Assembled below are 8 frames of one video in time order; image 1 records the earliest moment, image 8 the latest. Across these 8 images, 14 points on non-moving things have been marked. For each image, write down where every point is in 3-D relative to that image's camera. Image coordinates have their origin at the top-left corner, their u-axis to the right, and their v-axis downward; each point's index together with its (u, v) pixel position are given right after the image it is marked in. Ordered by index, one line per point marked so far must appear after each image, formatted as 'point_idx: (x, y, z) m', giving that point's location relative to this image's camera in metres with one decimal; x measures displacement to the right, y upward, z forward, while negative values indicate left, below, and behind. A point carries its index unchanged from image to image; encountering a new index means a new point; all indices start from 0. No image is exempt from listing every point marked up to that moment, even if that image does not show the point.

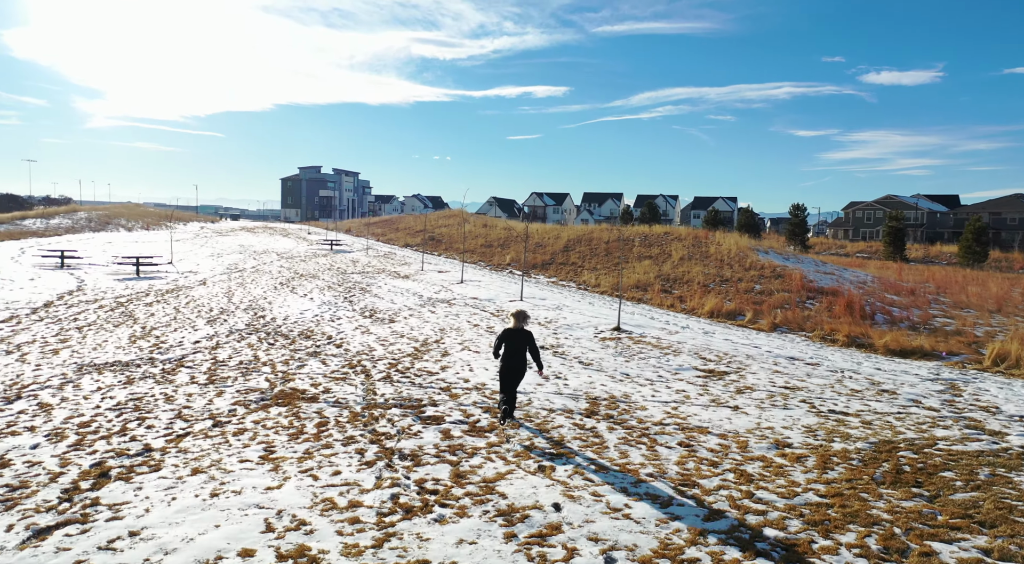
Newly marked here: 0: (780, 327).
0: (+7.4, -1.2, +17.5) m
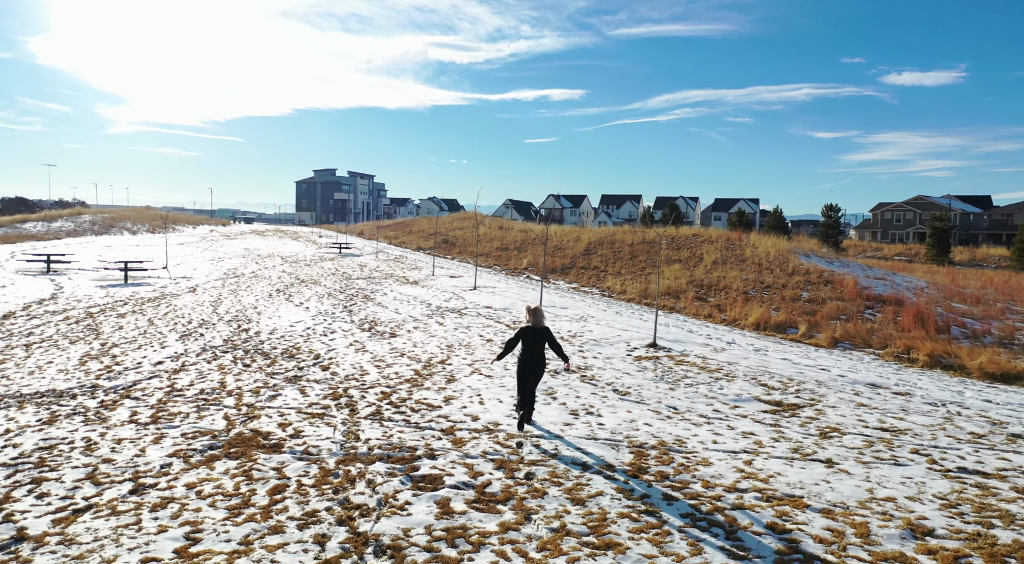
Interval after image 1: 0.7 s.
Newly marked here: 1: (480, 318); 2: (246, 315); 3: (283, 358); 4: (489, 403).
0: (+7.8, -1.4, +15.0) m
1: (-1.0, -1.1, +19.1) m
2: (-8.0, -1.0, +18.9) m
3: (-4.8, -1.6, +13.2) m
4: (-0.3, -1.9, +10.0) m
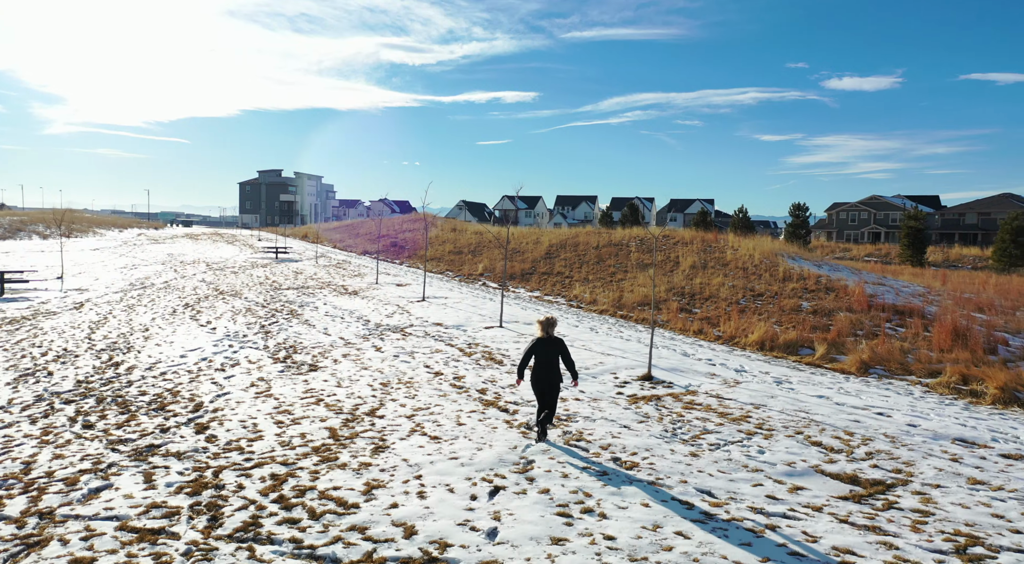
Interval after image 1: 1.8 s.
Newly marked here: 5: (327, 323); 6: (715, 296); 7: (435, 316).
0: (+7.0, -1.7, +12.2) m
1: (-2.1, -1.4, +15.6) m
2: (-9.1, -1.4, +15.0) m
3: (-5.5, -2.0, +9.5) m
4: (-0.8, -2.2, +6.6) m
5: (-5.4, -1.2, +18.3) m
6: (+6.4, -0.4, +19.8) m
7: (-2.3, -1.0, +19.0) m
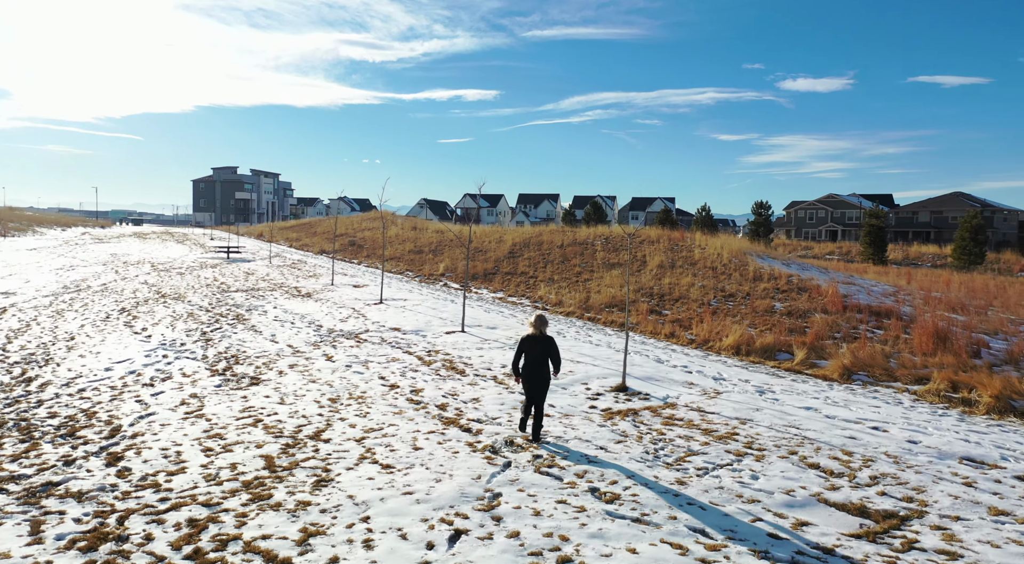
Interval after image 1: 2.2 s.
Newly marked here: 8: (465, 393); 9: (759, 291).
0: (+6.3, -1.7, +11.6) m
1: (-2.9, -1.5, +14.5) m
2: (-9.9, -1.5, +13.4) m
3: (-6.0, -2.1, +8.2) m
4: (-1.1, -2.3, +5.5) m
5: (-6.4, -1.2, +16.9) m
6: (+5.2, -0.4, +19.1) m
7: (-3.3, -1.1, +17.8) m
8: (-0.8, -1.8, +10.4) m
9: (+7.2, -0.3, +18.4) m
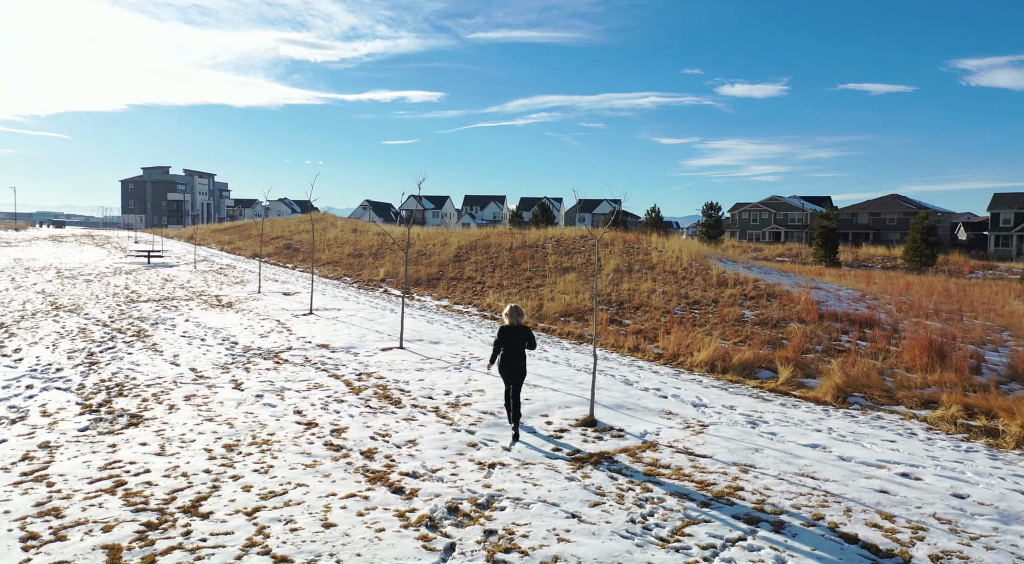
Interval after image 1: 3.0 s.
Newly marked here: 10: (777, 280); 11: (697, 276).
0: (+5.5, -1.8, +10.2) m
1: (-4.0, -1.7, +12.3) m
2: (-10.8, -1.8, +10.7) m
3: (-6.5, -2.3, +5.8) m
4: (-1.4, -2.5, +3.5) m
5: (-7.6, -1.5, +14.5) m
6: (+3.8, -0.6, +17.6) m
7: (-4.7, -1.3, +15.6) m
8: (-1.5, -2.0, +8.4) m
9: (+5.7, -0.4, +17.1) m
10: (+8.2, +0.1, +19.6) m
11: (+5.7, +0.2, +19.7) m
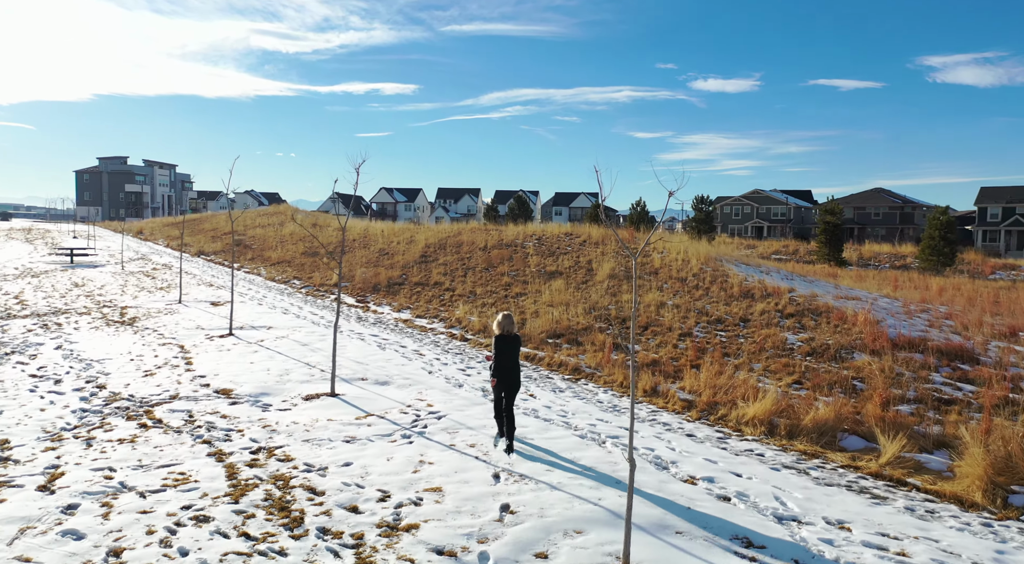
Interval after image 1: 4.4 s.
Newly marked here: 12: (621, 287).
0: (+5.2, -2.2, +6.6) m
1: (-4.3, -2.0, +8.3) m
2: (-11.1, -2.2, +6.4) m
3: (-6.6, -2.7, +1.7) m
4: (-1.4, -2.9, -0.4) m
5: (-8.0, -1.8, +10.3) m
6: (+3.2, -0.9, +13.9) m
7: (-5.2, -1.6, +11.6) m
8: (-1.7, -2.4, +4.5) m
9: (+5.2, -0.7, +13.4) m
10: (+7.5, -0.2, +16.1) m
11: (+5.1, -0.1, +16.0) m
12: (+2.9, 0.0, +17.3) m
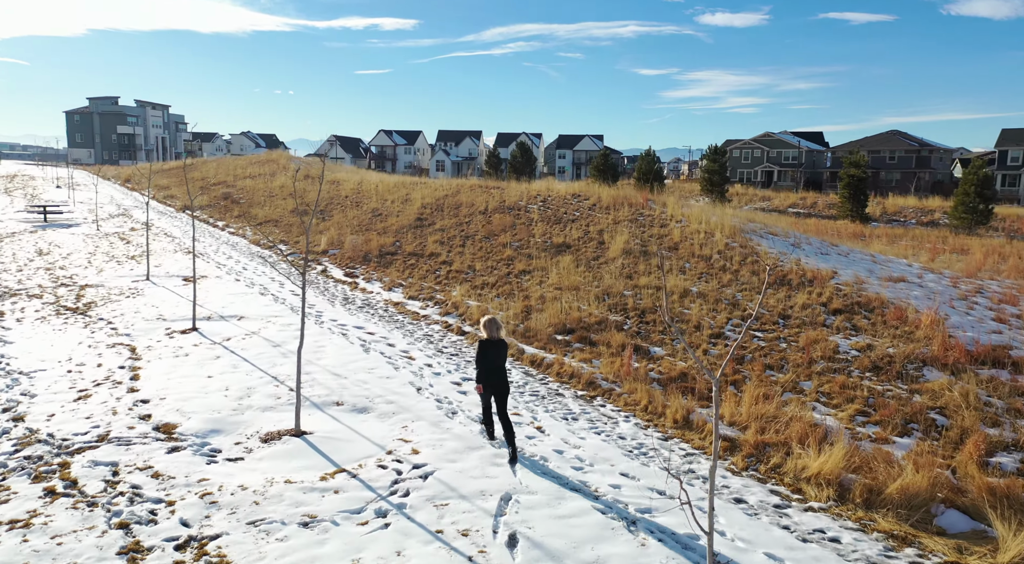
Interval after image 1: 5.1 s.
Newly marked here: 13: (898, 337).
0: (+5.2, -2.7, +4.8) m
1: (-4.3, -2.4, +6.5) m
2: (-11.0, -2.7, +4.7) m
3: (-6.6, -3.7, 0.0) m
4: (-1.4, -4.0, -2.0) m
5: (-8.0, -2.0, +8.5) m
6: (+3.3, -0.7, +12.0) m
7: (-5.1, -1.7, +9.7) m
8: (-1.7, -3.1, +2.8) m
9: (+5.3, -0.6, +11.5) m
10: (+7.6, +0.2, +14.0) m
11: (+5.2, +0.3, +14.0) m
12: (+3.0, +0.4, +15.3) m
13: (+6.3, -0.9, +10.2) m
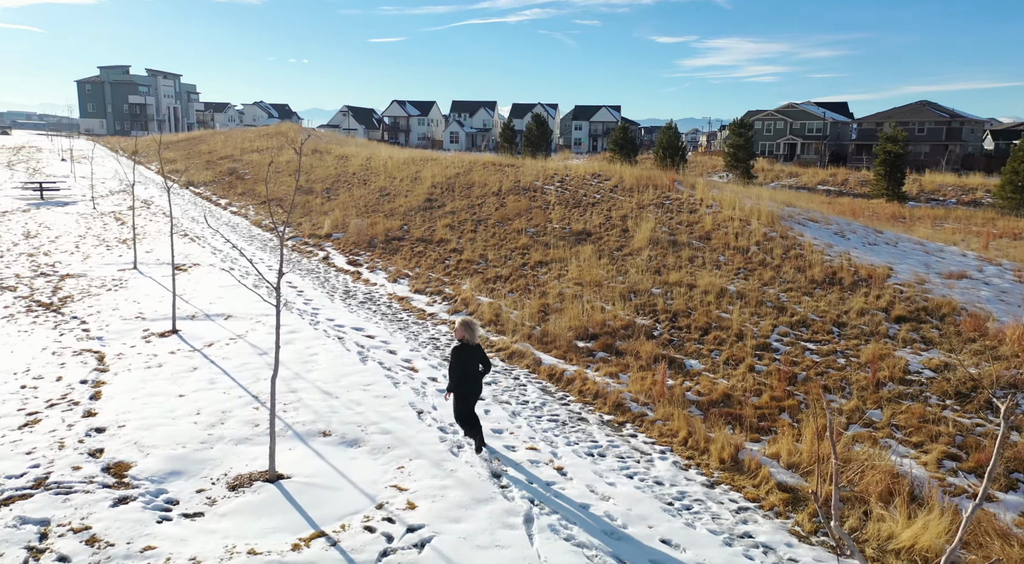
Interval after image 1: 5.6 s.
0: (+5.3, -3.0, +3.3) m
1: (-4.2, -2.6, +5.2) m
2: (-11.0, -3.0, +3.6) m
3: (-6.6, -4.2, -1.1) m
4: (-1.5, -4.7, -3.3) m
5: (-7.8, -2.1, +7.3) m
6: (+3.5, -0.8, +10.4) m
7: (-4.9, -1.8, +8.4) m
8: (-1.6, -3.5, +1.5) m
9: (+5.5, -0.7, +9.9) m
10: (+7.9, +0.2, +12.4) m
11: (+5.5, +0.3, +12.4) m
12: (+3.4, +0.6, +13.7) m
13: (+6.5, -1.0, +8.6) m
